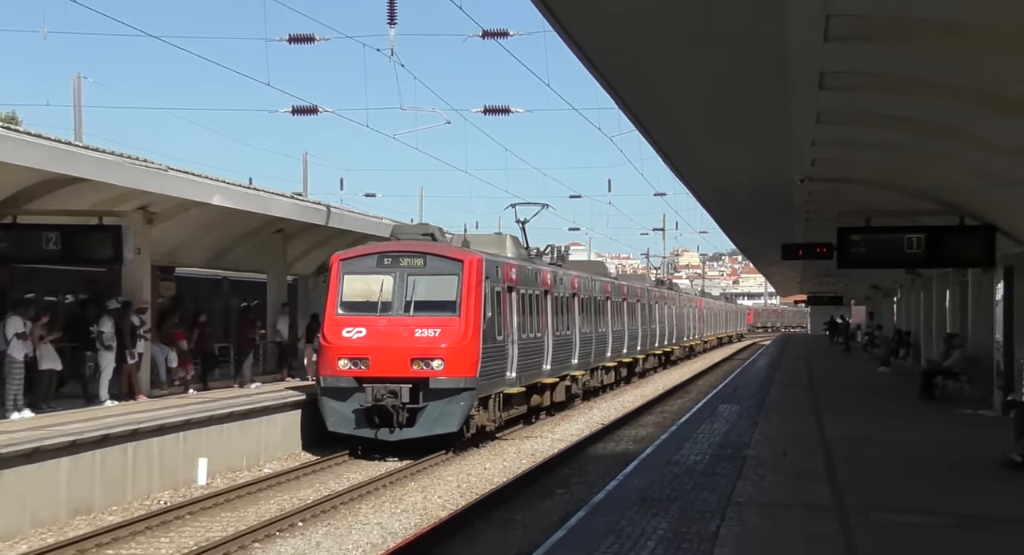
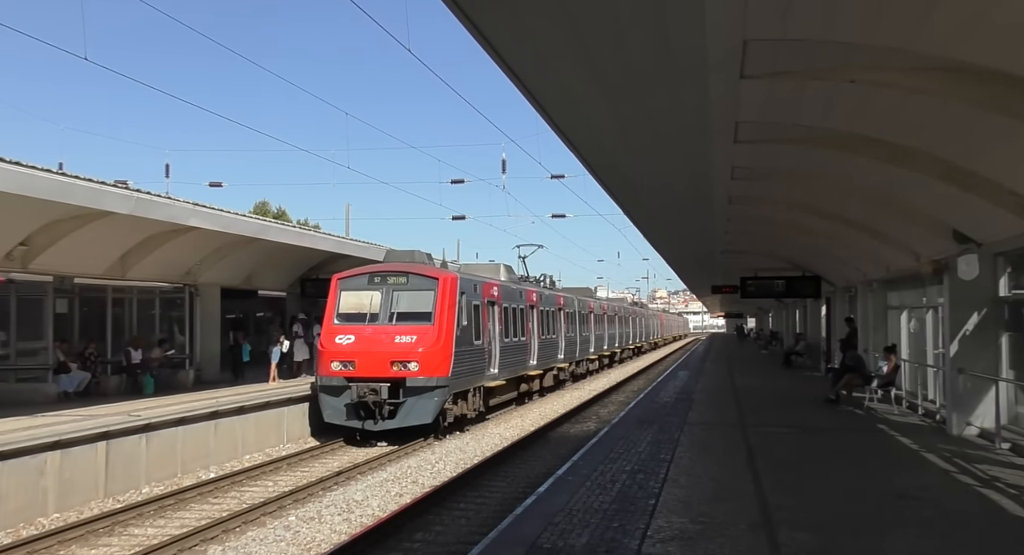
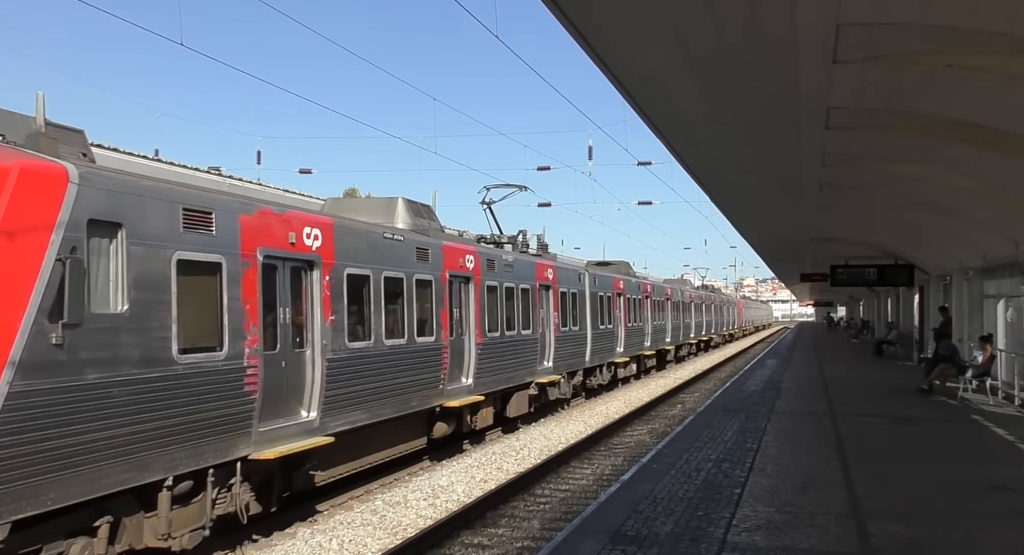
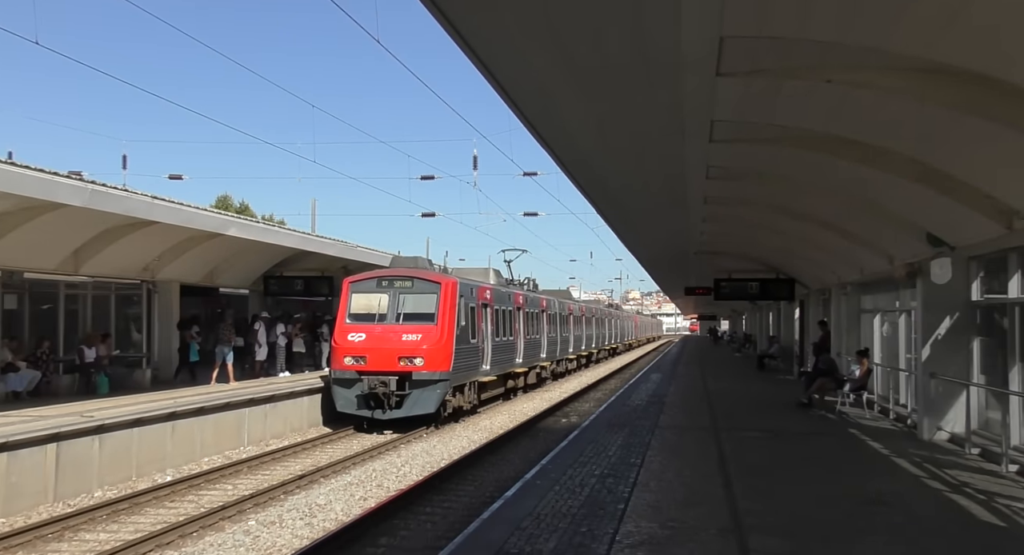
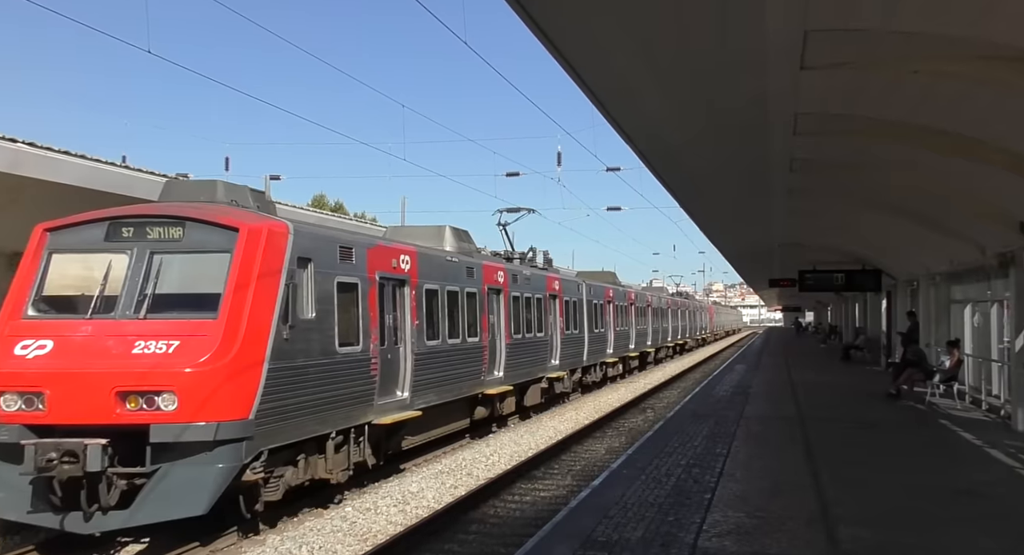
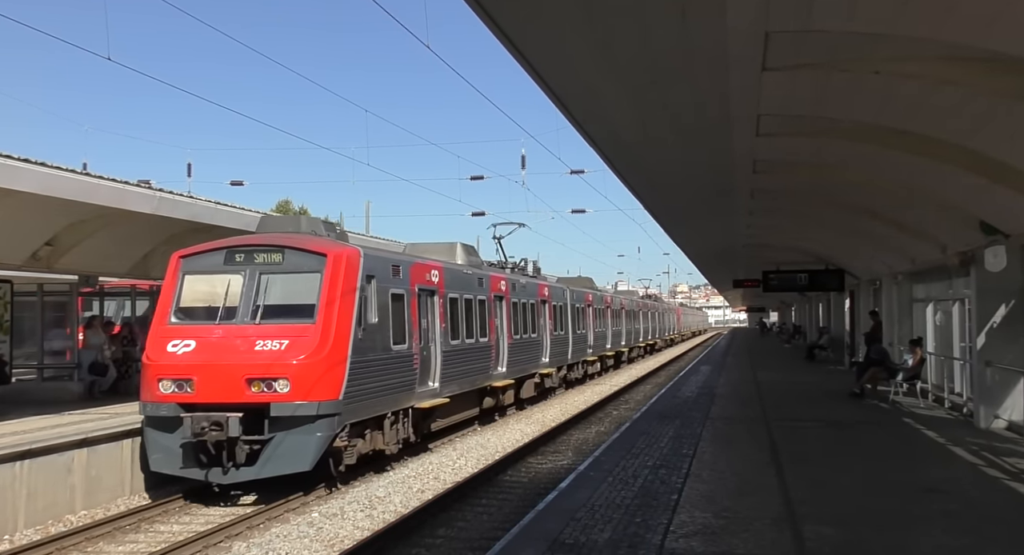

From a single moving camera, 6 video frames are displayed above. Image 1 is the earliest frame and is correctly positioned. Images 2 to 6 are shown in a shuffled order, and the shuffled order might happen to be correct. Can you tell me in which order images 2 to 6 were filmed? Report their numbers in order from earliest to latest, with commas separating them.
4, 2, 6, 5, 3
